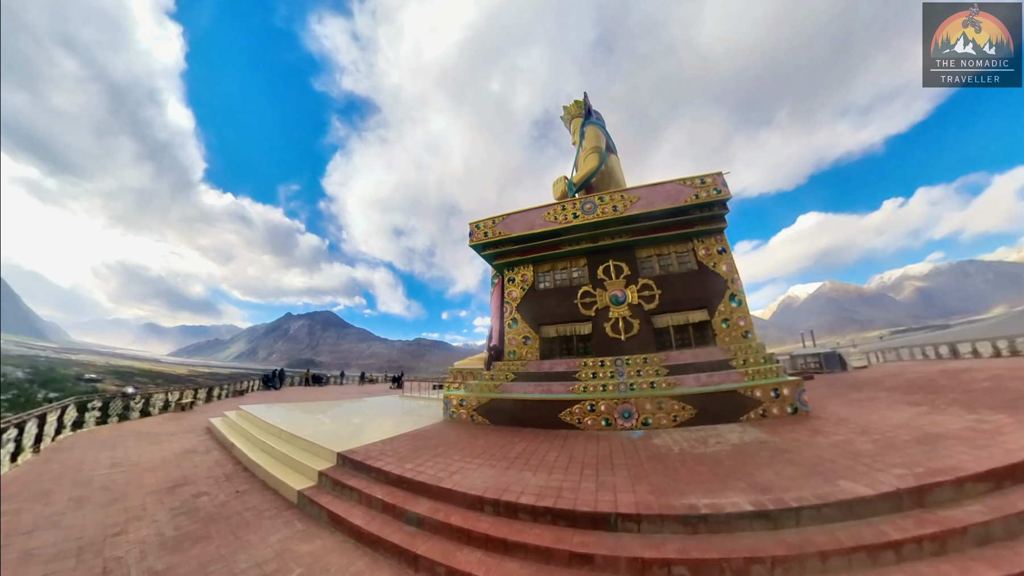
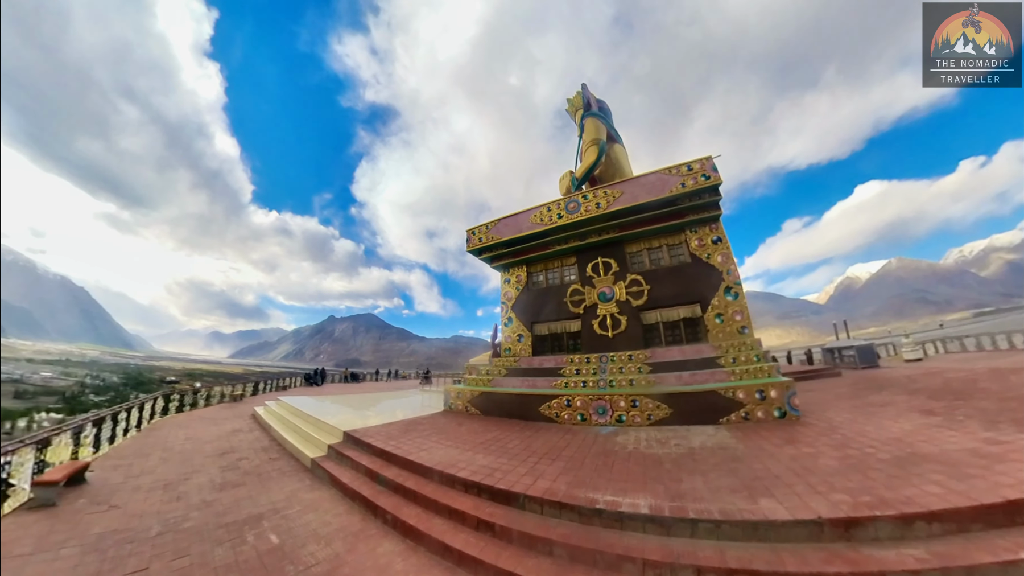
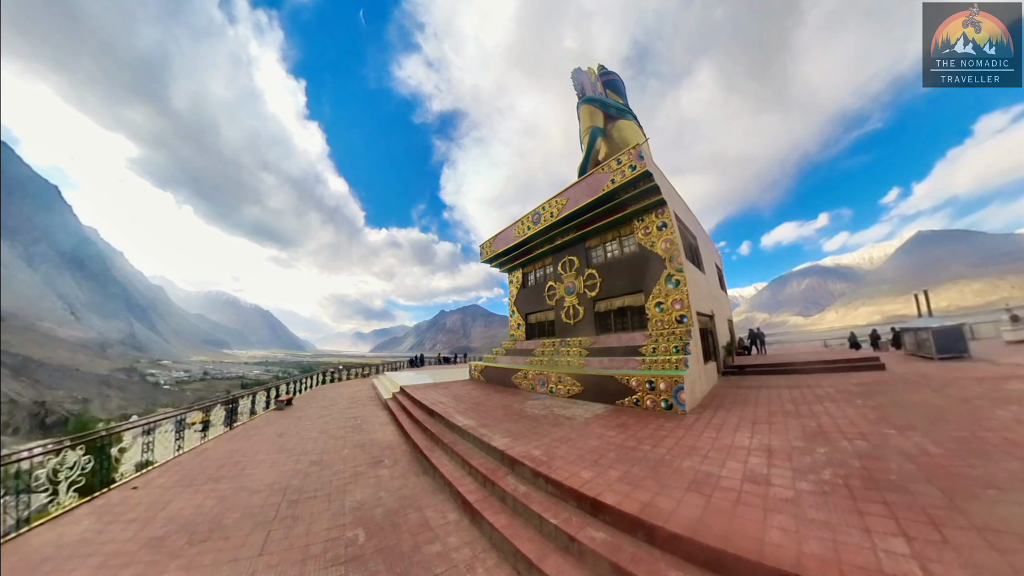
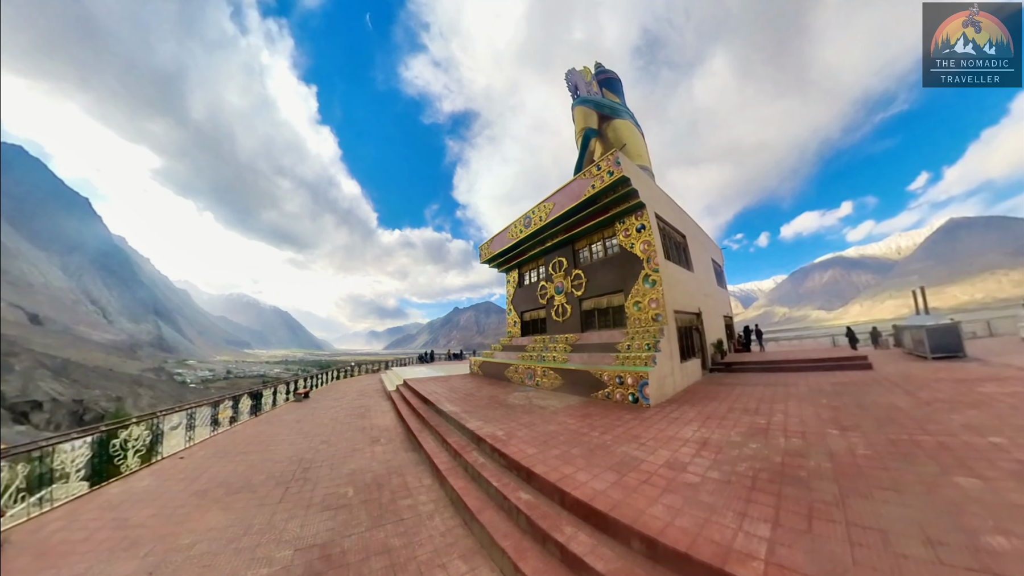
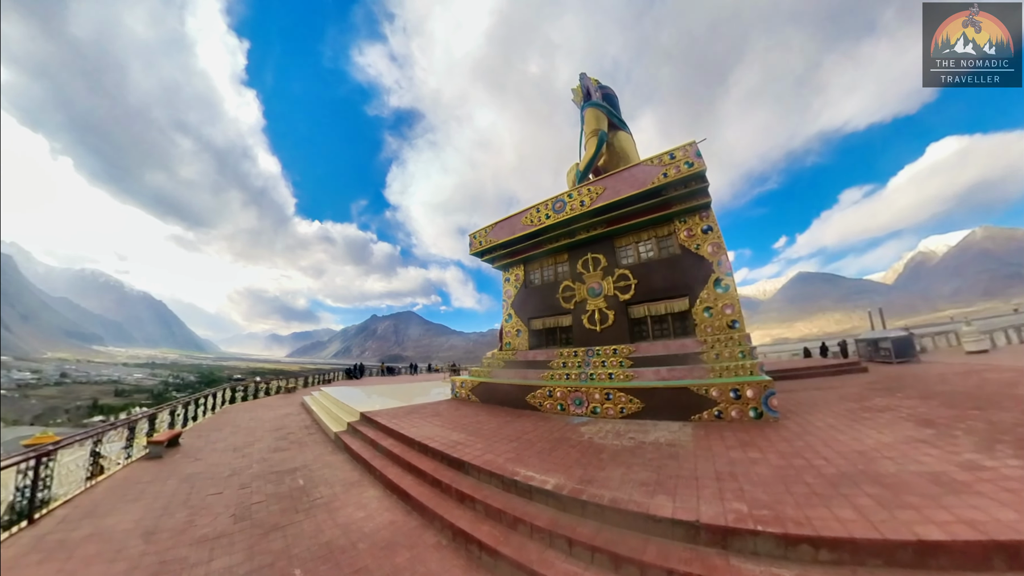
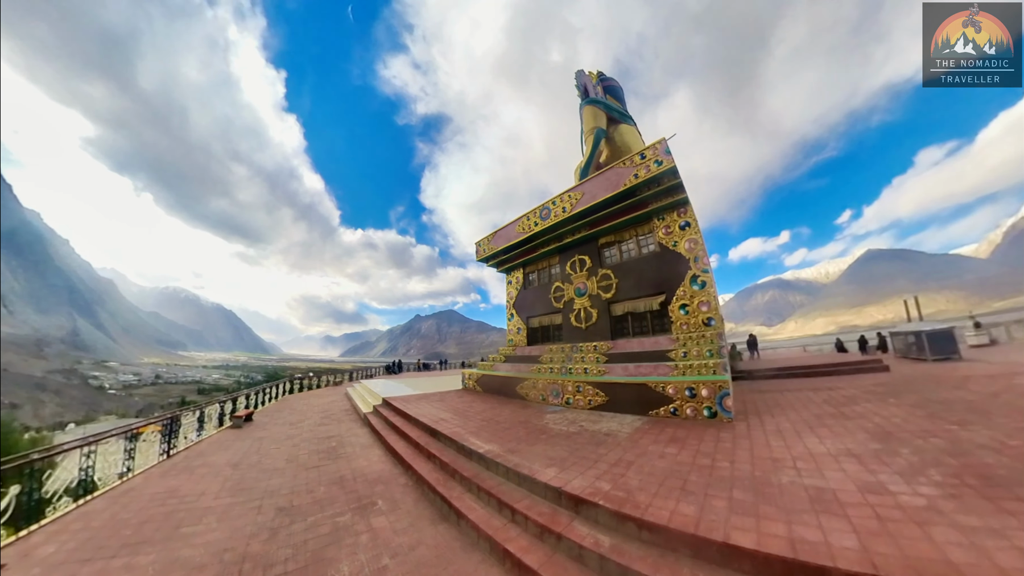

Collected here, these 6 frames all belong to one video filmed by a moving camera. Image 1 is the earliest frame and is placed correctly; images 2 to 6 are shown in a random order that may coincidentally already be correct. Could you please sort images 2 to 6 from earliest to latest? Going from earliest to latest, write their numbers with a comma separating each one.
2, 5, 6, 3, 4
